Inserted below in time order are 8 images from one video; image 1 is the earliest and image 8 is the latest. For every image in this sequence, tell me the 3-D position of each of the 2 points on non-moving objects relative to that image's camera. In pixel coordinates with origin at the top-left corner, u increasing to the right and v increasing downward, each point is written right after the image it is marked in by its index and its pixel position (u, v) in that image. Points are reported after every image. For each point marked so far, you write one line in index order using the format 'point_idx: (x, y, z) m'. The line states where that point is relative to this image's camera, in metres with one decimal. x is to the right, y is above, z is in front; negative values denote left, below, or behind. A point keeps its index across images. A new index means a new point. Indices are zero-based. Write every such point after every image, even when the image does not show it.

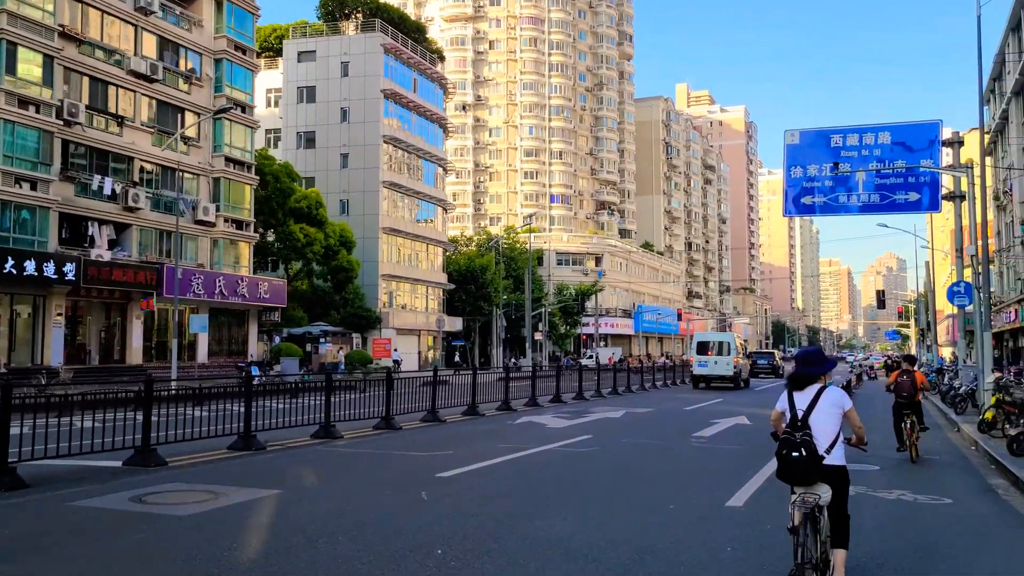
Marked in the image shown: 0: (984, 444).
0: (+7.8, -2.6, +13.7) m
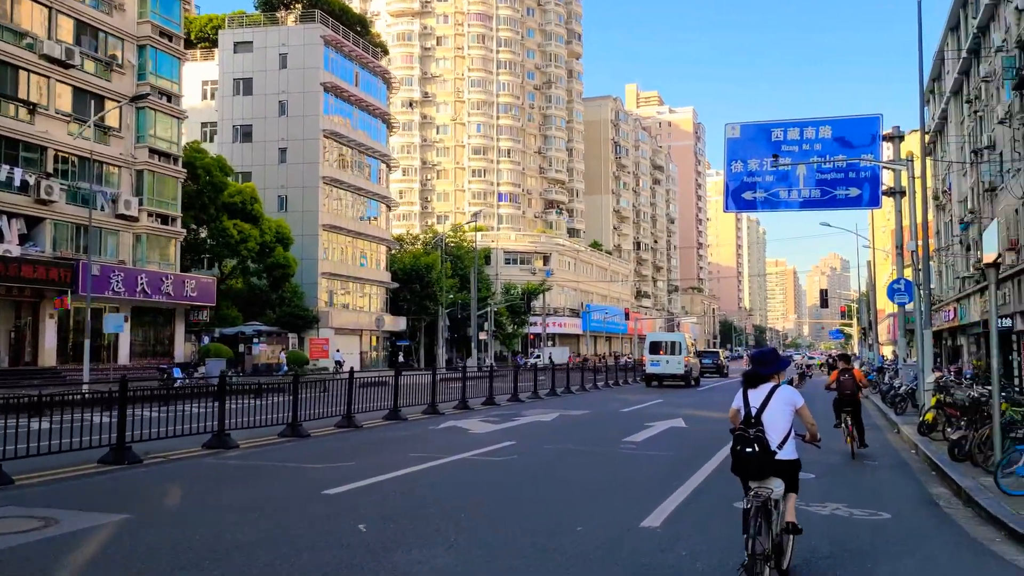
0: (+6.5, -2.5, +12.9) m
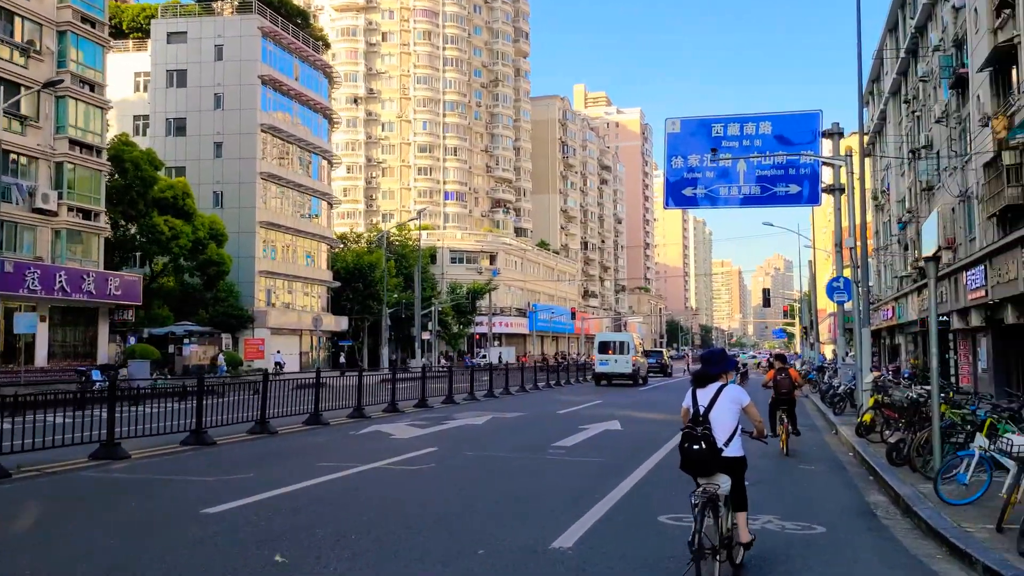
0: (+5.3, -2.5, +12.4) m
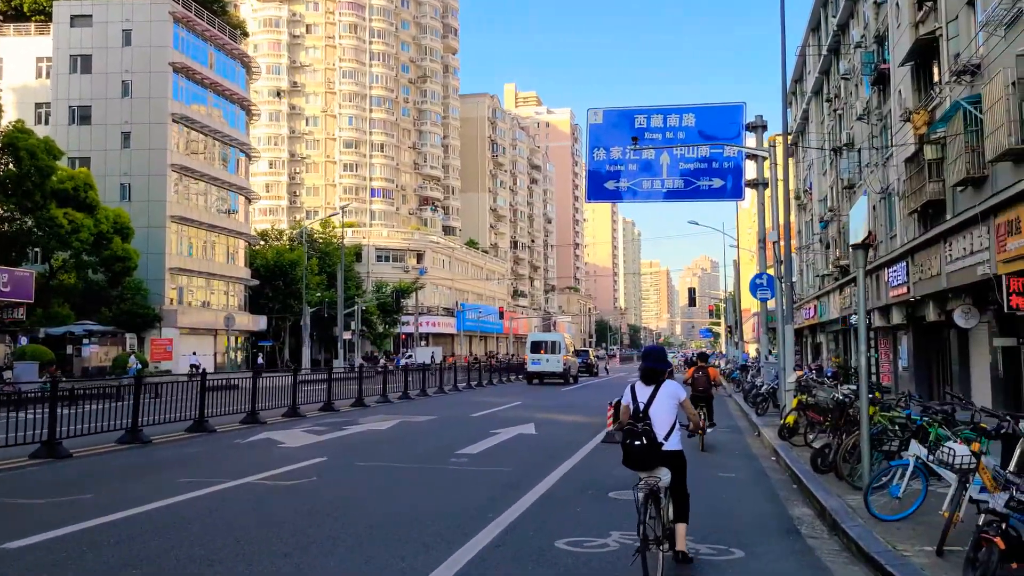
0: (+3.9, -2.4, +11.6) m
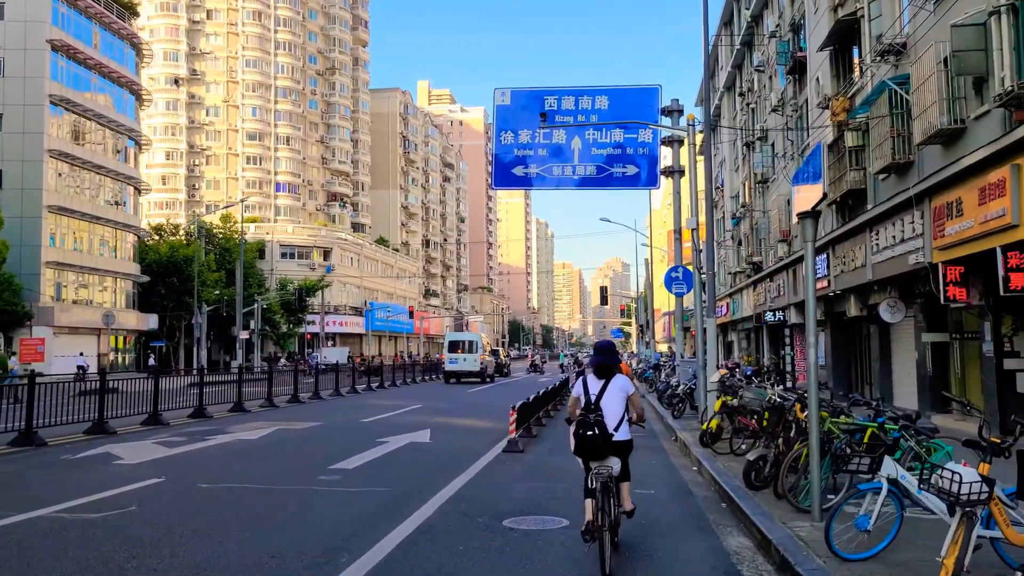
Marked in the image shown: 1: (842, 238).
0: (+2.4, -2.2, +10.1) m
1: (+7.0, +1.1, +17.4) m
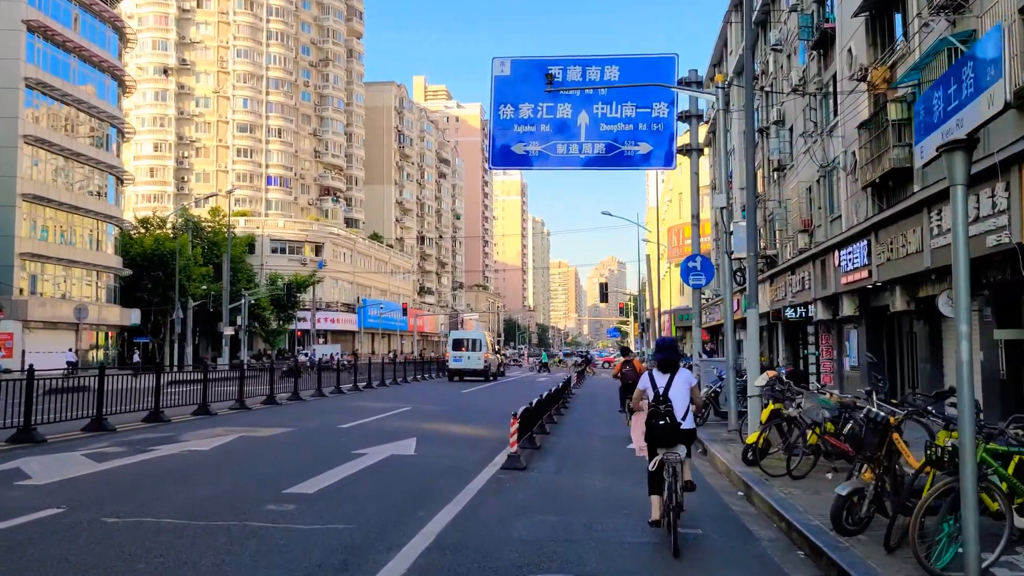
0: (+2.5, -2.0, +8.0) m
1: (+7.0, +1.2, +15.4) m
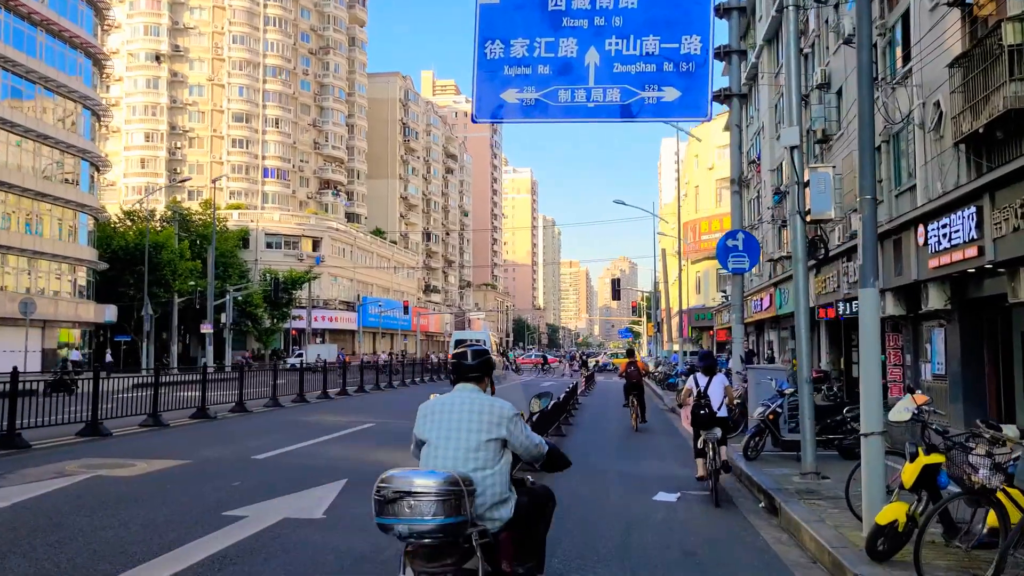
0: (+2.1, -1.7, +3.8) m
1: (+6.7, +1.5, +11.1) m
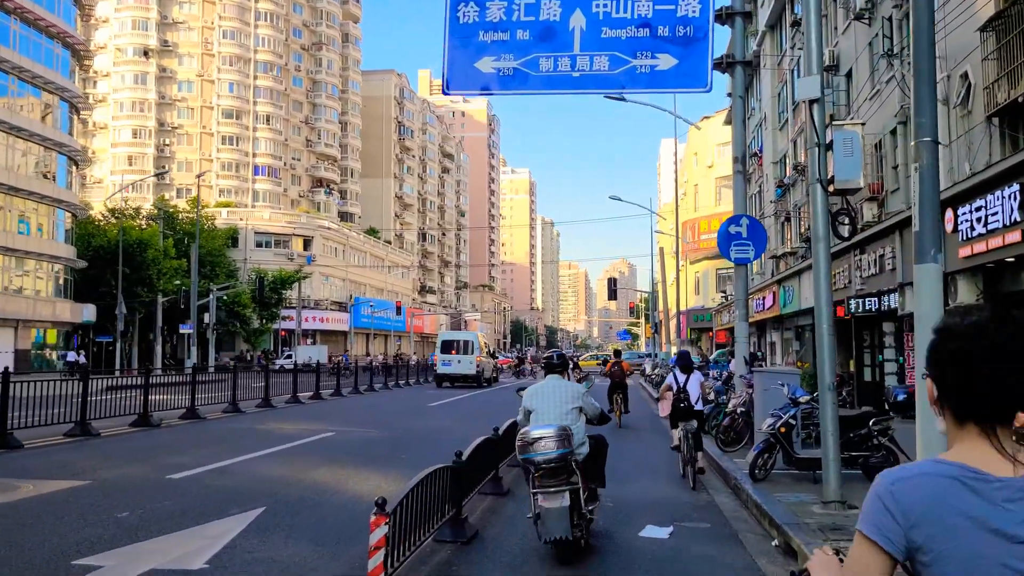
0: (+1.7, -1.6, +2.1) m
1: (+6.3, +1.6, +9.4) m
